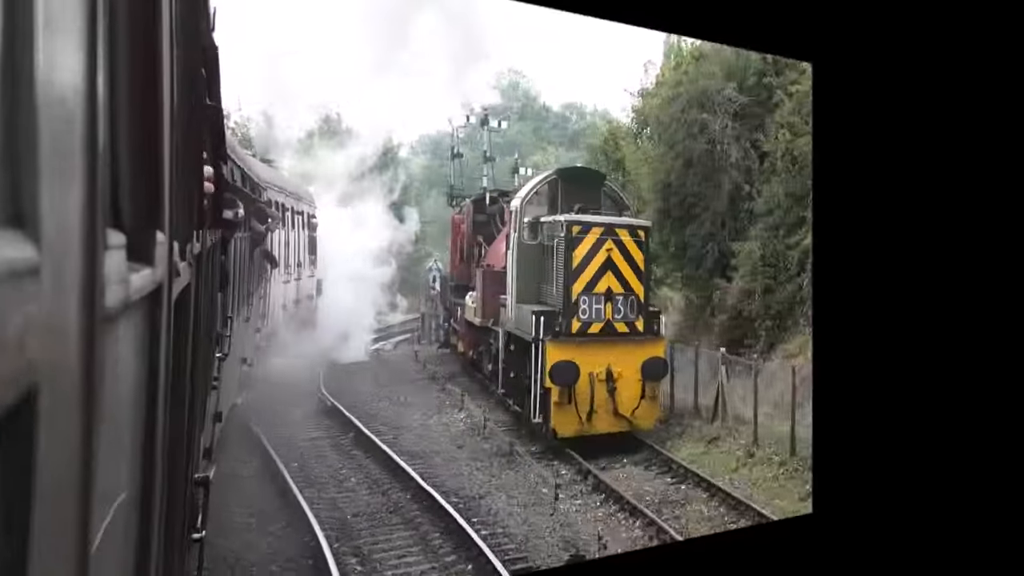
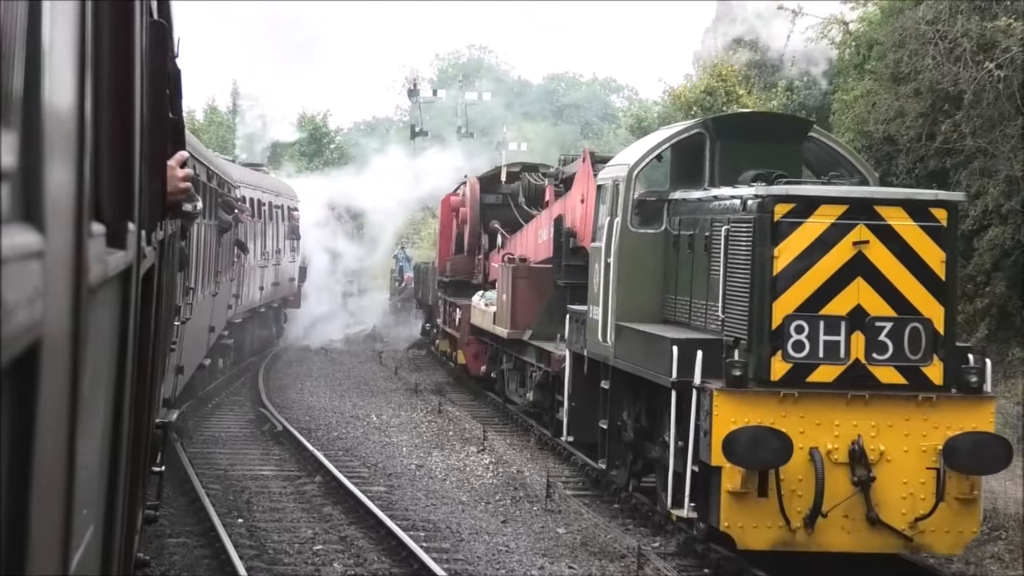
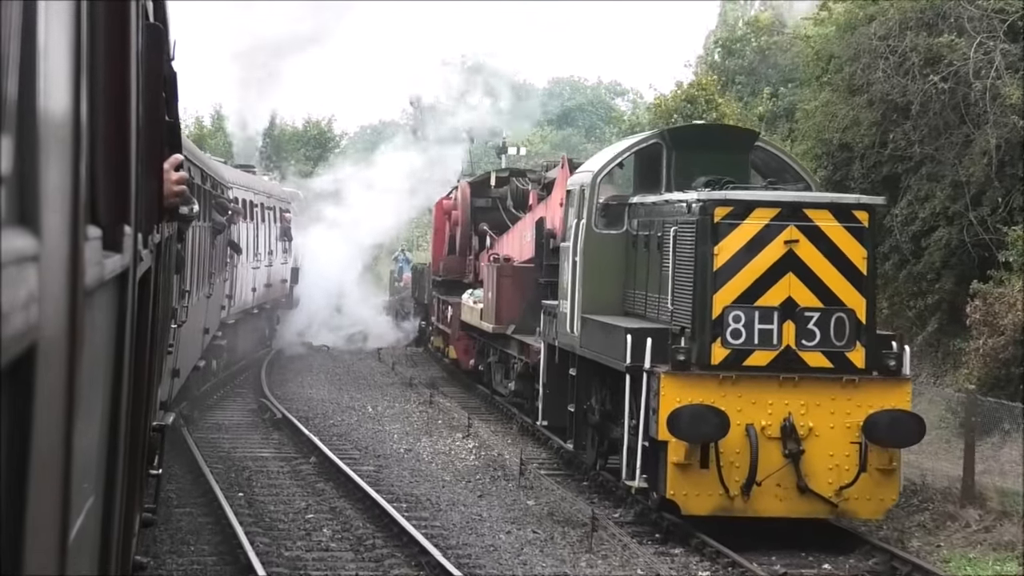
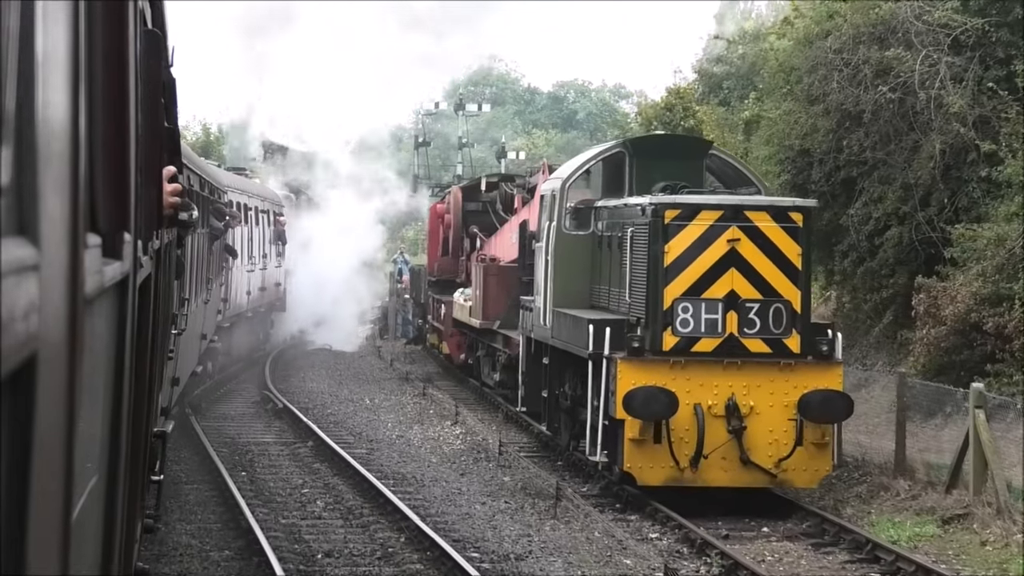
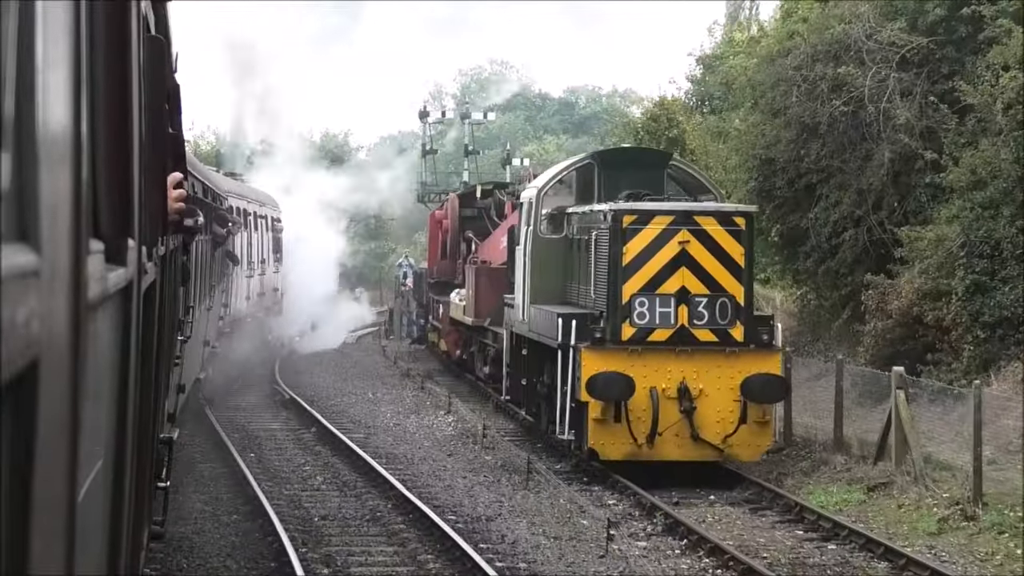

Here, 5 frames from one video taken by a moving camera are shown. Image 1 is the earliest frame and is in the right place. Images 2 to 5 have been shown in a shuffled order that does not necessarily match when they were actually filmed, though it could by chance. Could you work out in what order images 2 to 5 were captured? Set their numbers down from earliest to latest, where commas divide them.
5, 4, 3, 2
